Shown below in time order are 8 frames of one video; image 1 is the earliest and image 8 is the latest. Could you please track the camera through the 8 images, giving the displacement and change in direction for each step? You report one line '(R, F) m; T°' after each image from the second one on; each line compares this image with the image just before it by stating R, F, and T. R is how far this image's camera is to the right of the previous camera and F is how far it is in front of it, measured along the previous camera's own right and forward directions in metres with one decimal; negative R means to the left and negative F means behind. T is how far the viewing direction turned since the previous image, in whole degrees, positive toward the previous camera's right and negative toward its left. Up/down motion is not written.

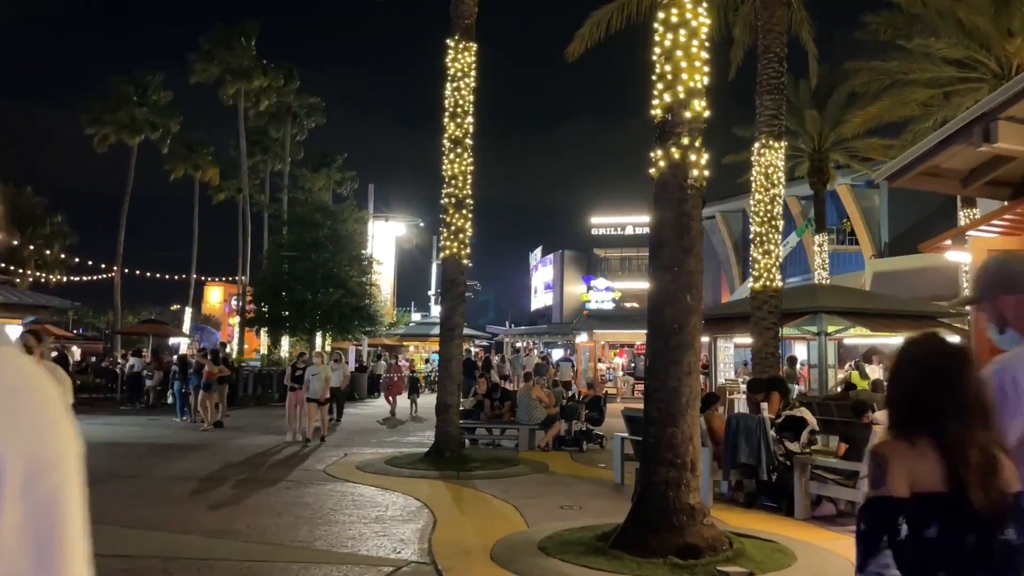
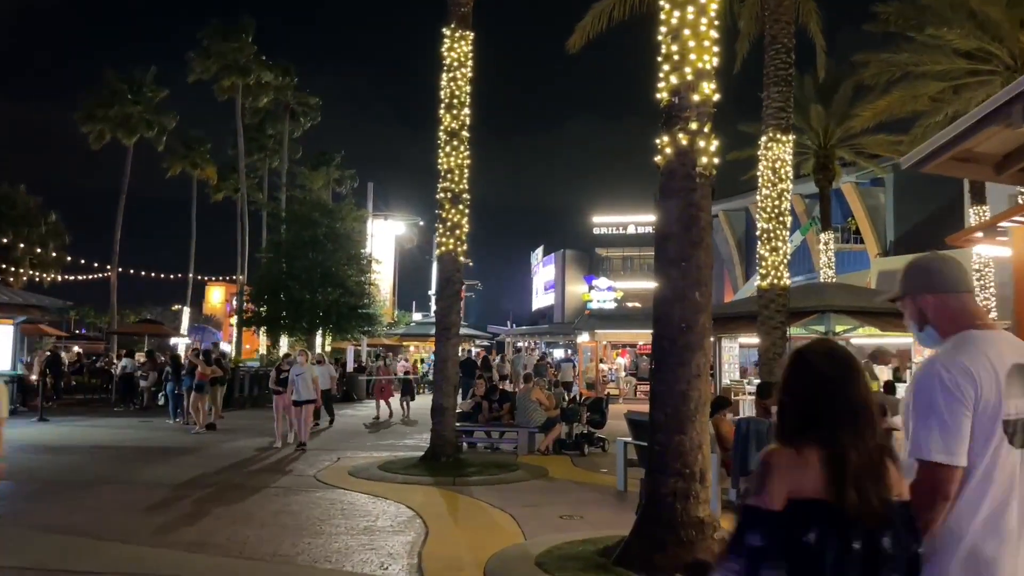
(+0.1, +0.5) m; 0°
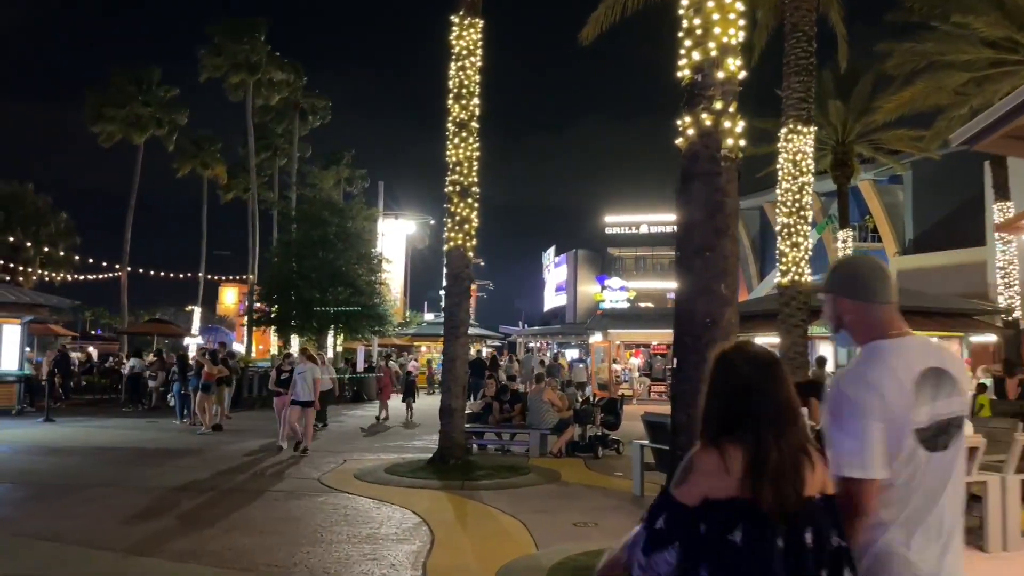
(0.0, +0.5) m; -1°
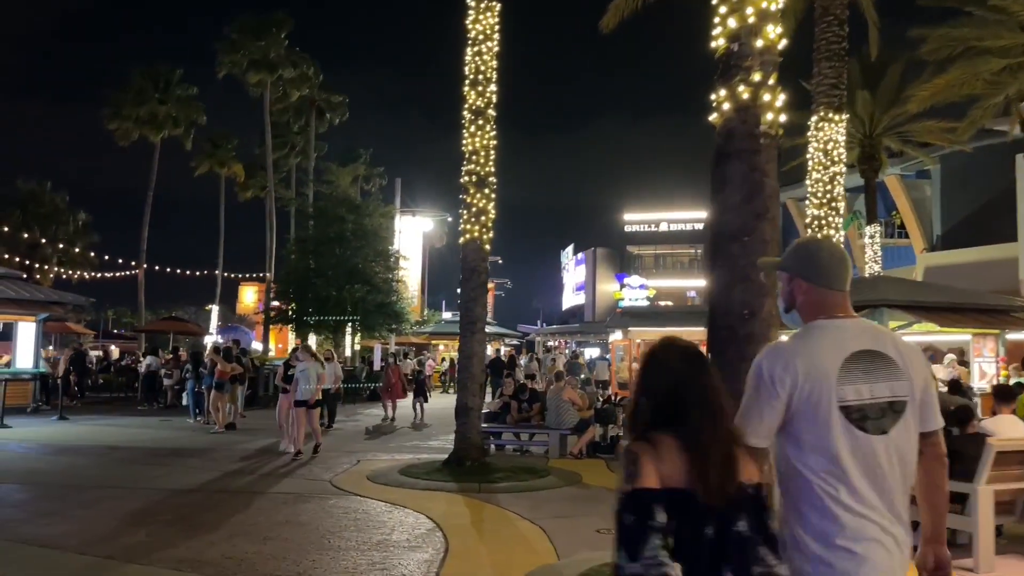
(0.0, +0.5) m; -1°
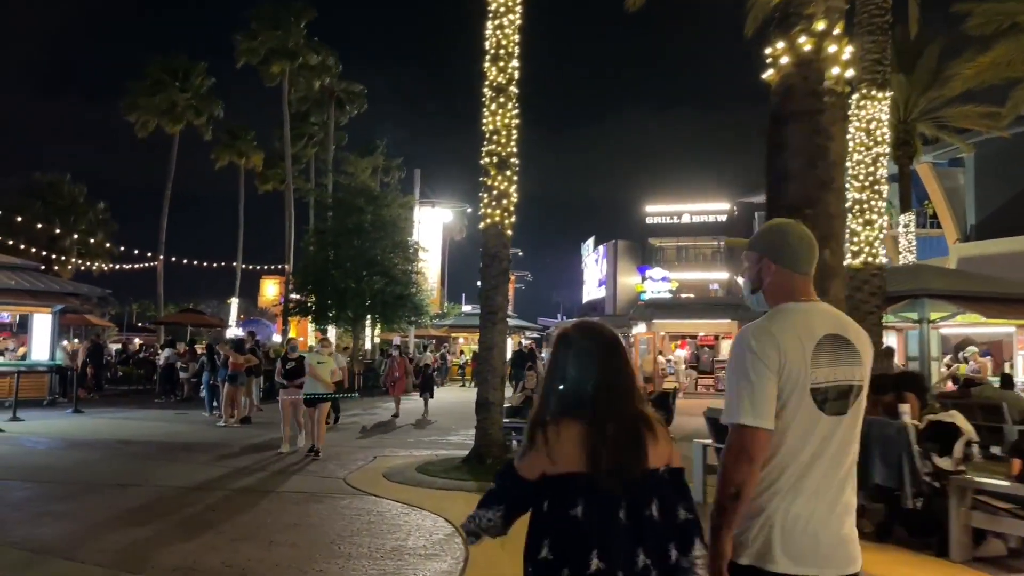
(-0.1, +0.7) m; -1°
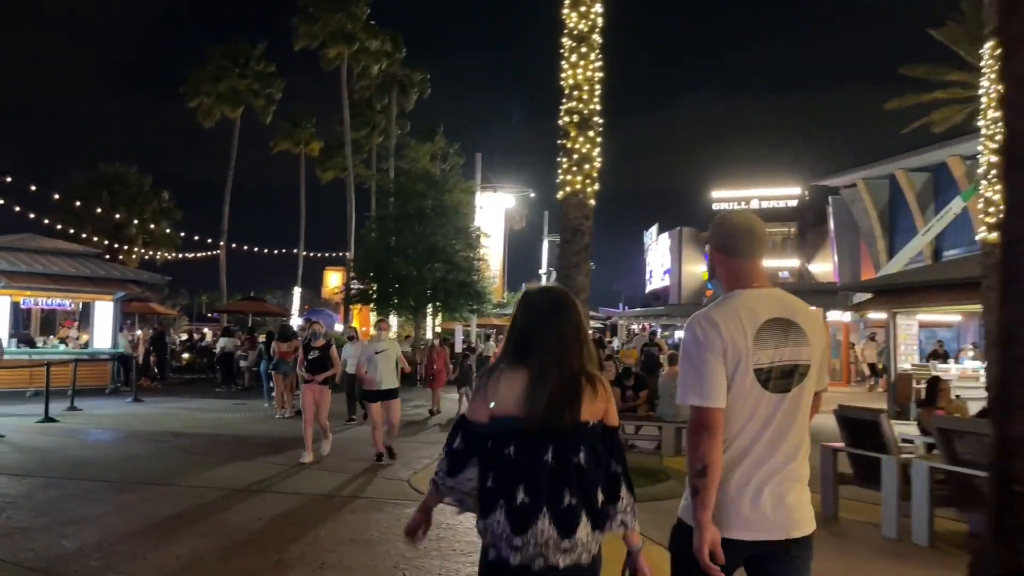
(-0.3, +1.3) m; -4°
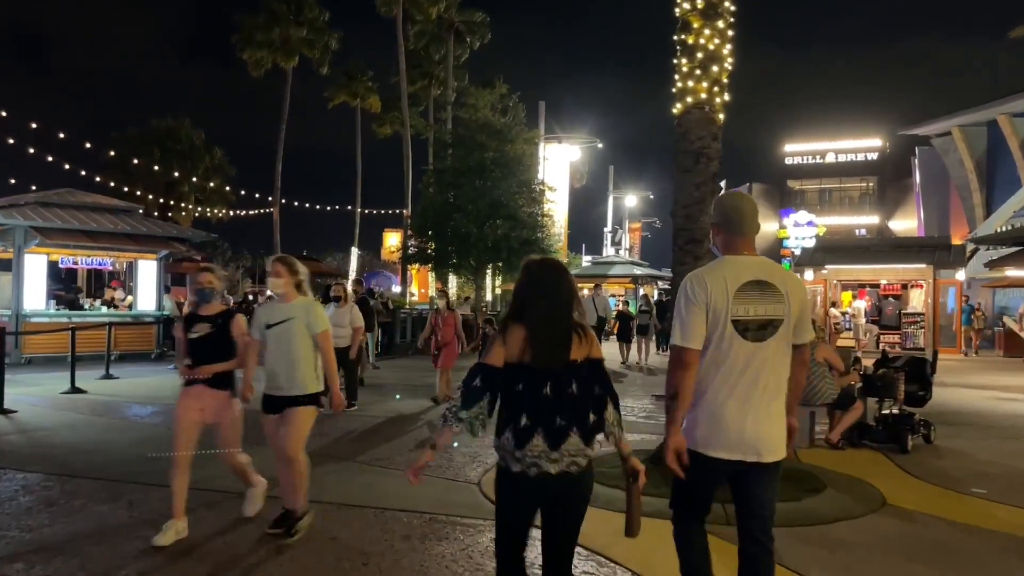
(-0.4, +2.3) m; -4°
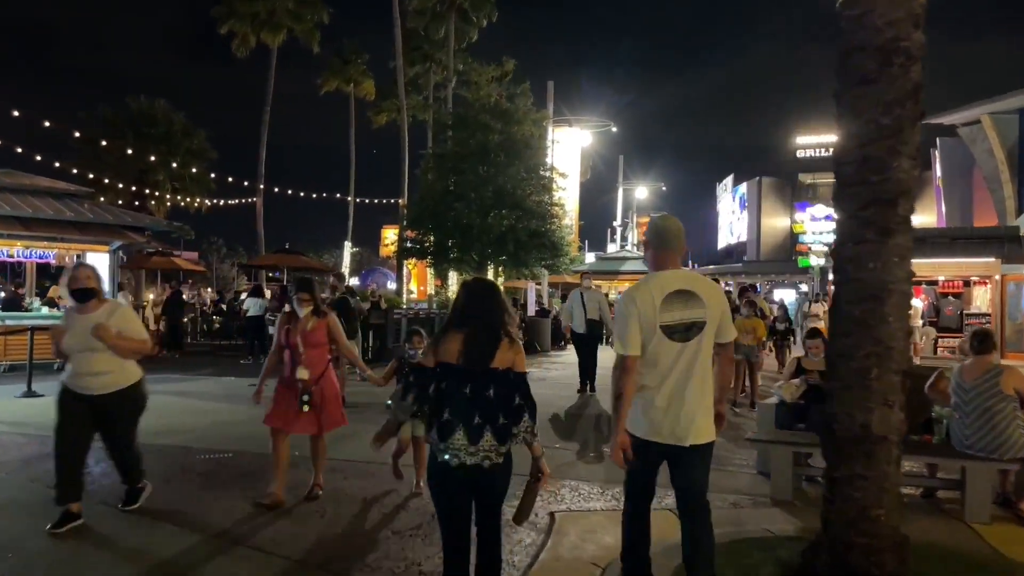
(-0.3, +3.1) m; 0°
